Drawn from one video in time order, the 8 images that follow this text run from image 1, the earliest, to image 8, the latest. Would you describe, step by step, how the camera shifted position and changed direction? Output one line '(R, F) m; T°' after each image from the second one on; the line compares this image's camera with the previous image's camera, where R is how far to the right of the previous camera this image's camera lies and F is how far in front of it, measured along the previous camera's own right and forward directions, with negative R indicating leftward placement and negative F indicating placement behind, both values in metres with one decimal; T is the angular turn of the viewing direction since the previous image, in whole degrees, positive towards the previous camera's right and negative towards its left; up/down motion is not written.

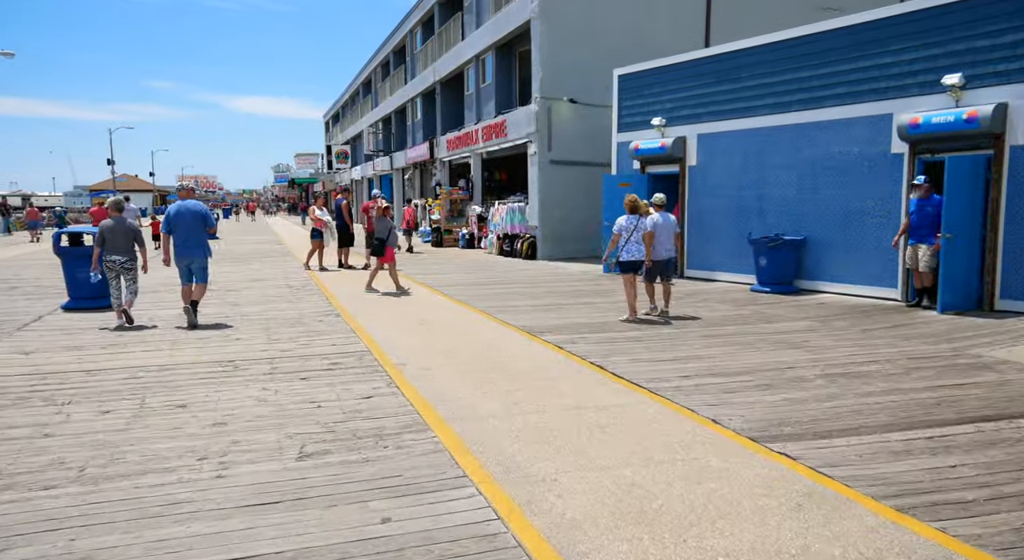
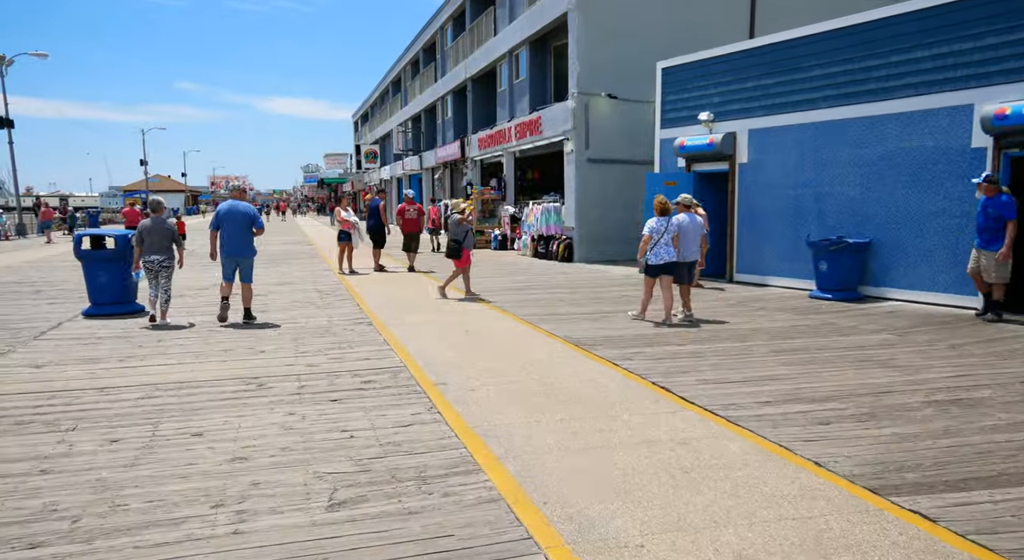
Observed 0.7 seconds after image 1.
(-0.2, +0.7) m; -2°
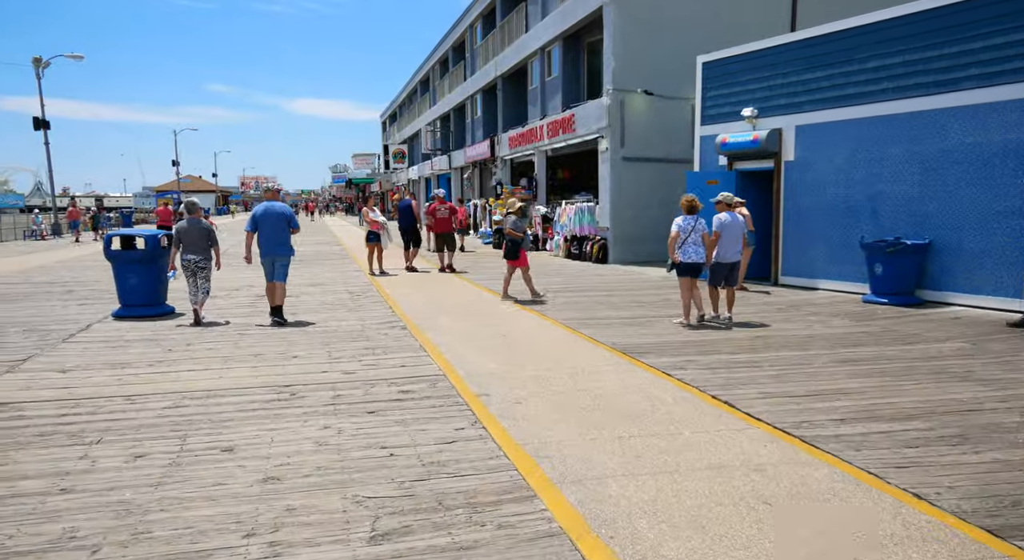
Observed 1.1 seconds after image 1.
(-0.2, +0.4) m; -2°
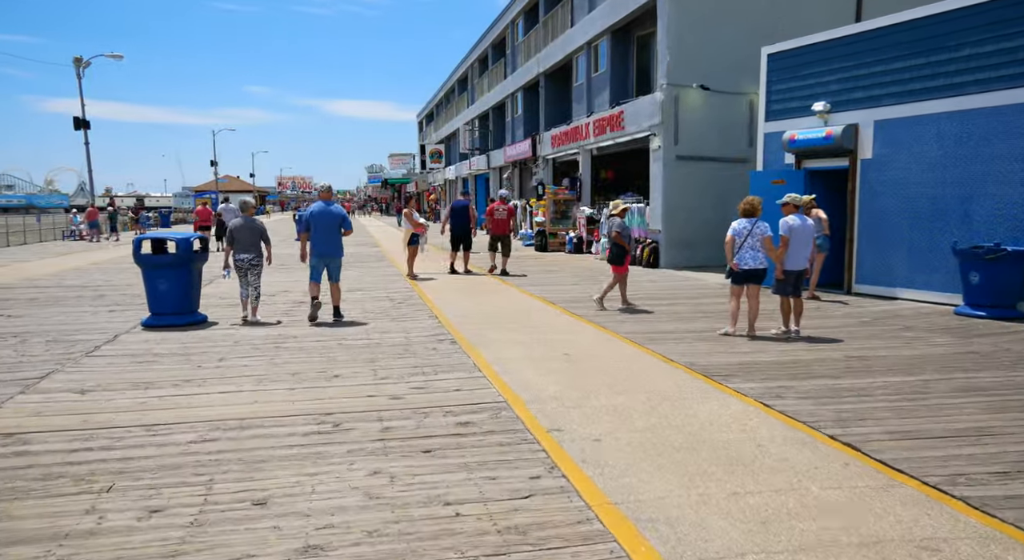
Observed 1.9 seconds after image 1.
(-0.3, +0.9) m; -2°
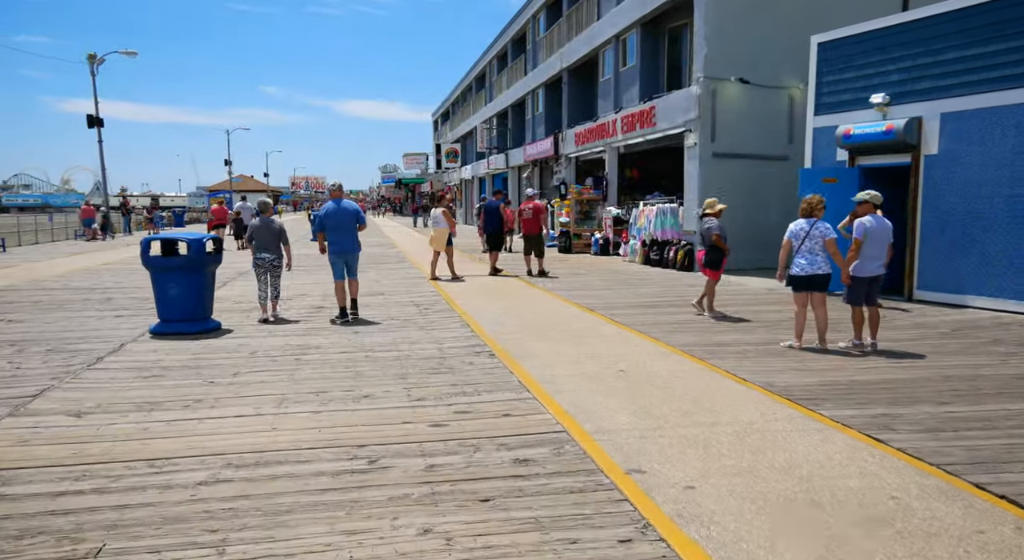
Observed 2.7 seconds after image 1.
(-0.3, +0.9) m; -1°
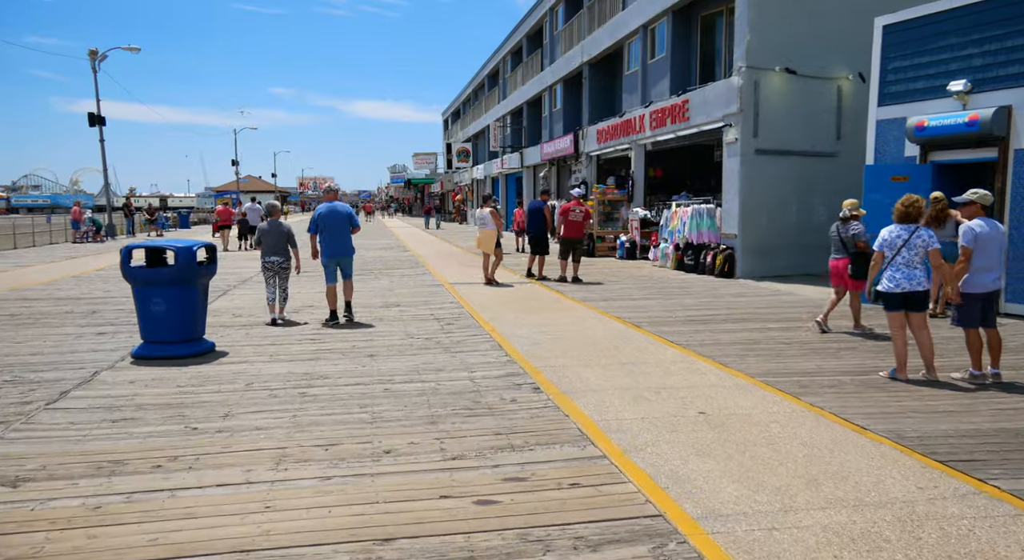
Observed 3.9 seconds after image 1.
(-0.3, +1.4) m; -1°
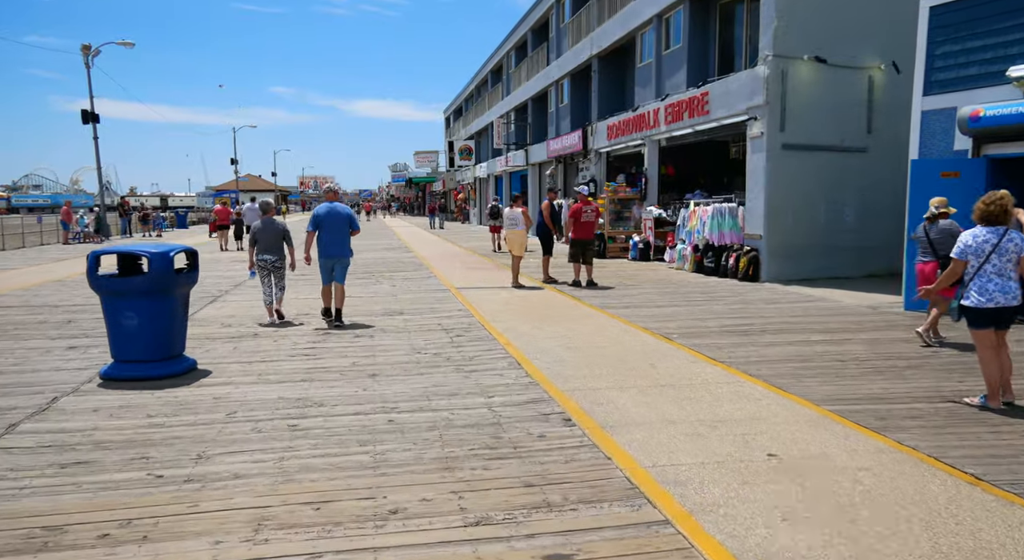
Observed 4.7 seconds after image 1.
(-0.2, +1.0) m; 0°
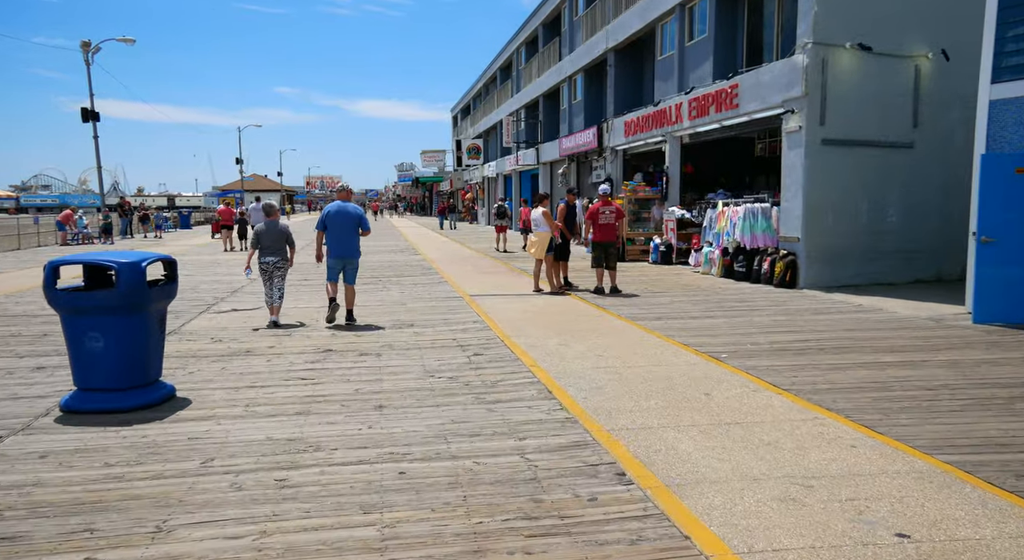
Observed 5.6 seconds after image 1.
(-0.2, +1.1) m; 0°
